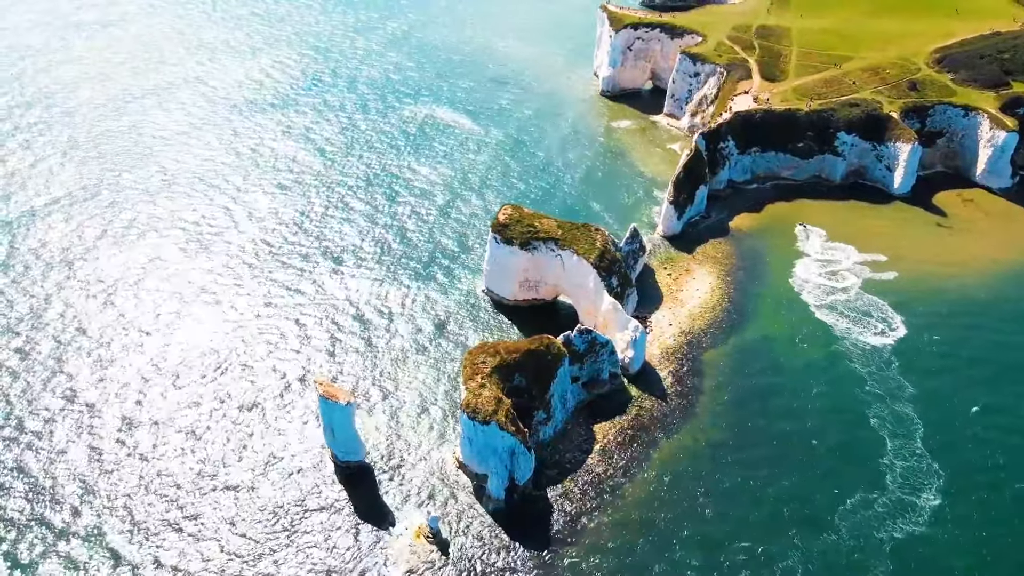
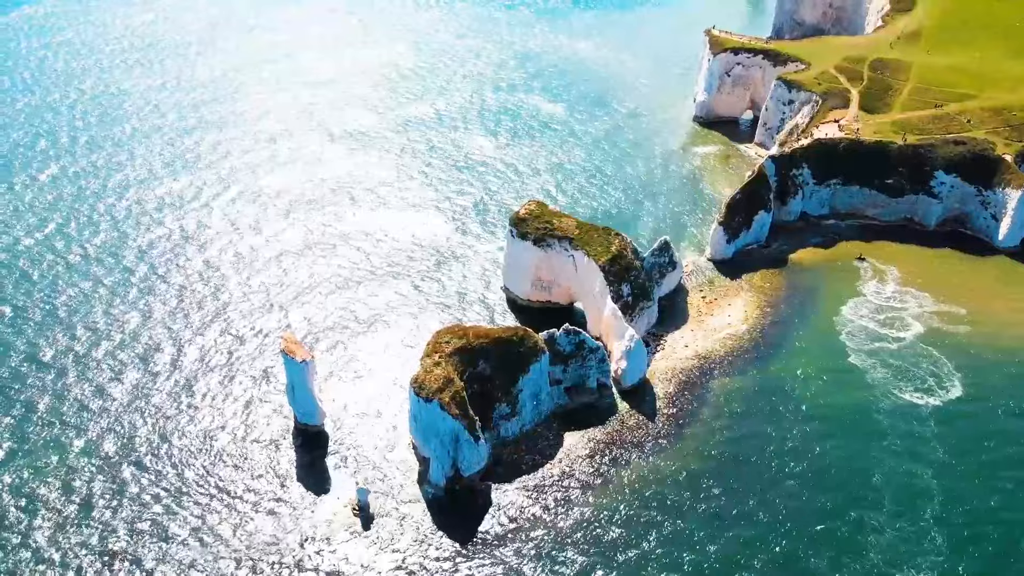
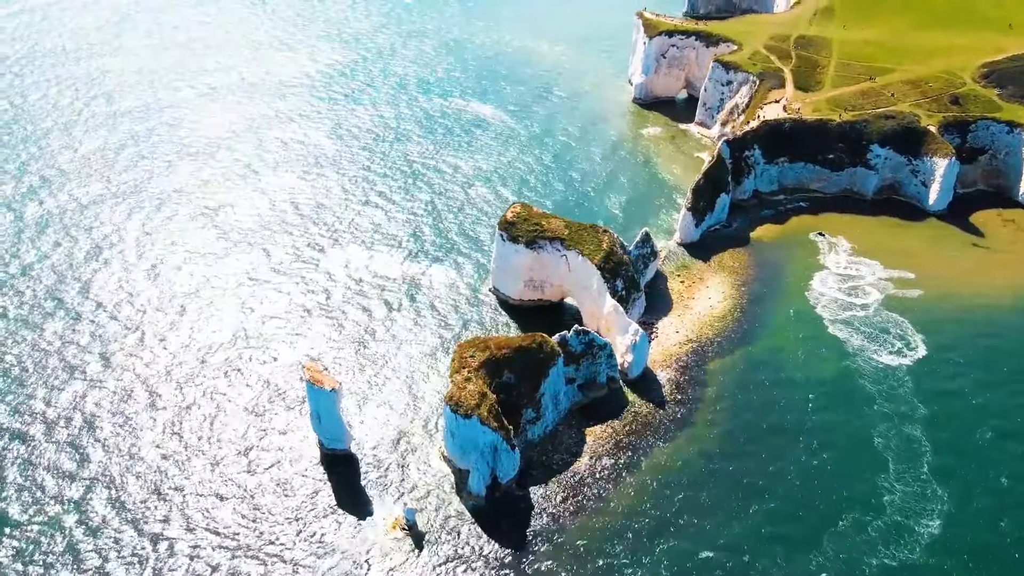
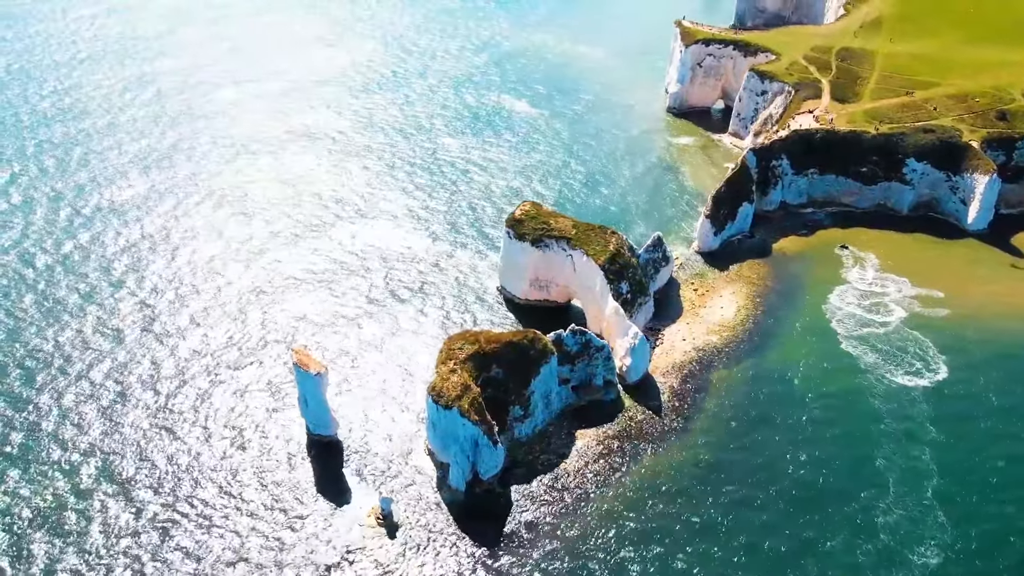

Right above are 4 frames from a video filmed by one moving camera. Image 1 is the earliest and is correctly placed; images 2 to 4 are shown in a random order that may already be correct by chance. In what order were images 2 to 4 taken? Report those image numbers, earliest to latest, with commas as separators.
3, 4, 2
